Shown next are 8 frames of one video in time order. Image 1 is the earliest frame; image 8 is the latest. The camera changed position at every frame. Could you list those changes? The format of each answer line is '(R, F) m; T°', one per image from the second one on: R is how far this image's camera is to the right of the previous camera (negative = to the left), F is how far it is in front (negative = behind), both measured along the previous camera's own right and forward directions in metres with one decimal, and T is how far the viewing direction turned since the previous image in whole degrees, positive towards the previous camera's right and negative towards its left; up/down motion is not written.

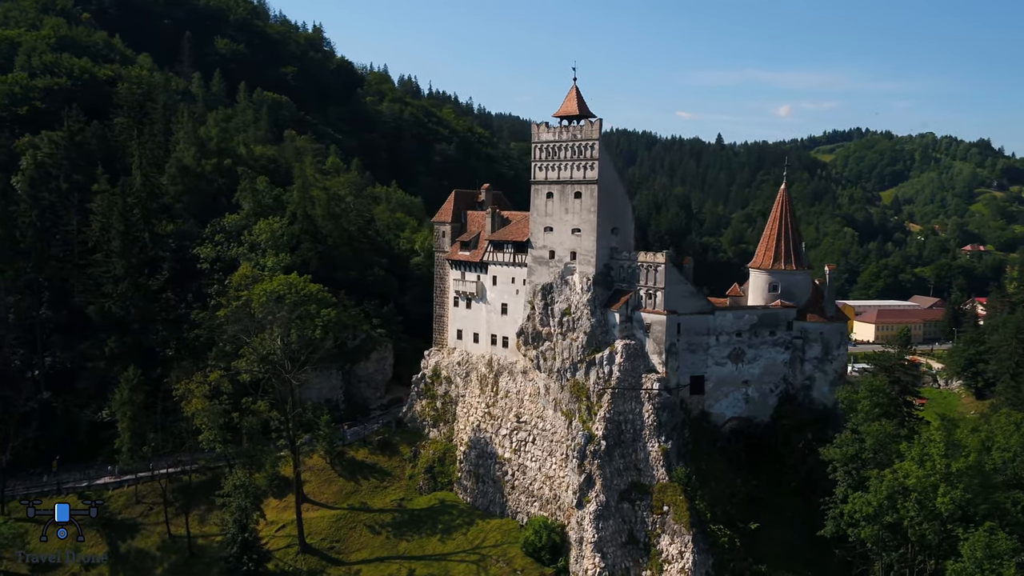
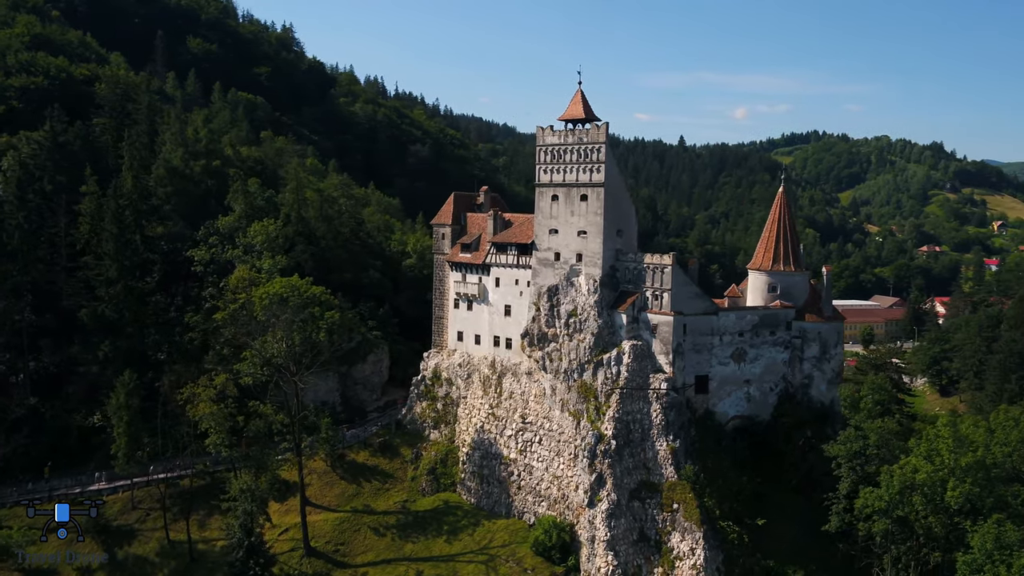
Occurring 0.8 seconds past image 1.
(-2.3, -0.3) m; +2°
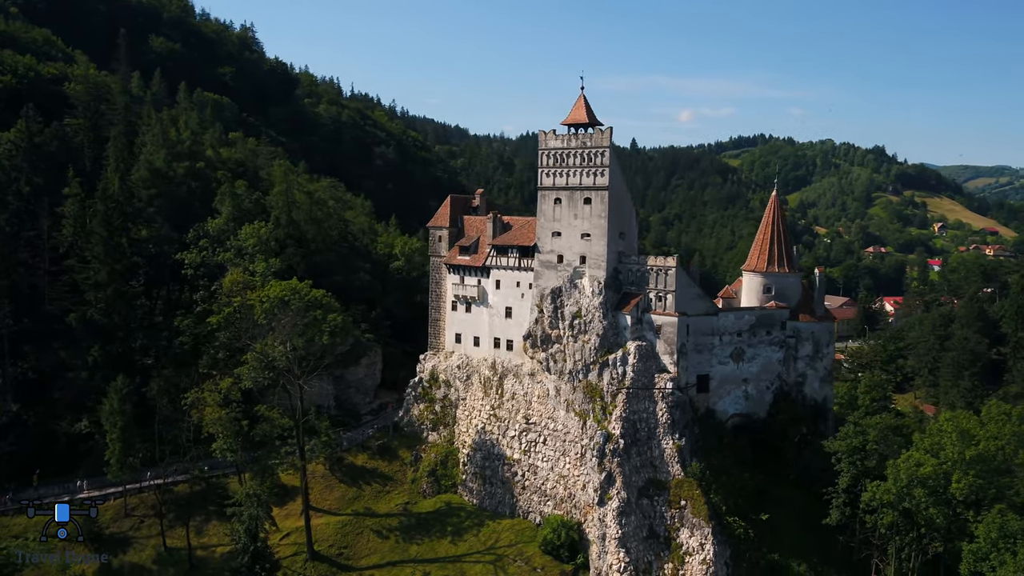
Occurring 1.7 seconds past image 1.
(-2.7, -0.4) m; +3°
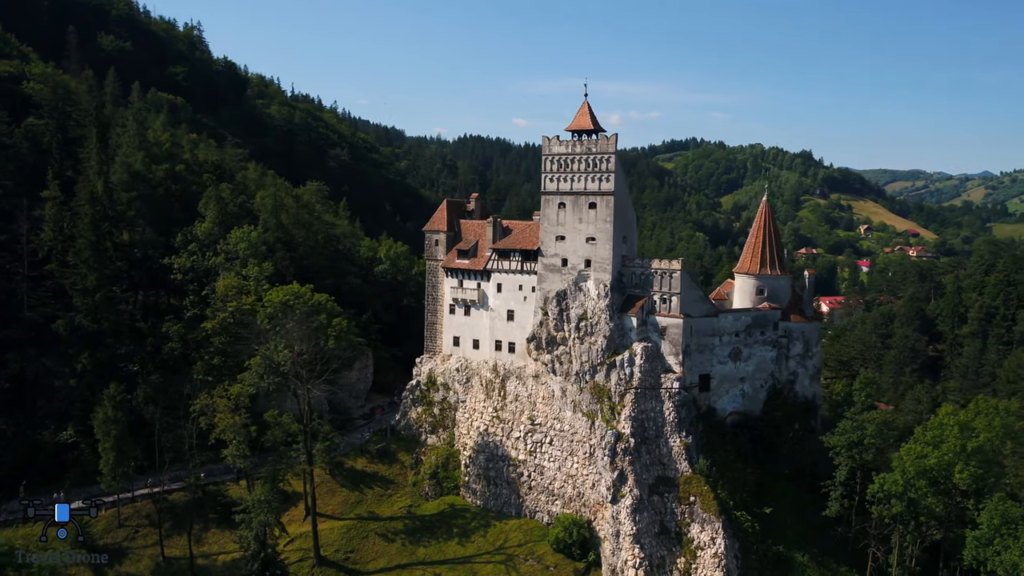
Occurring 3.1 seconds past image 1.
(-3.7, -0.5) m; +4°
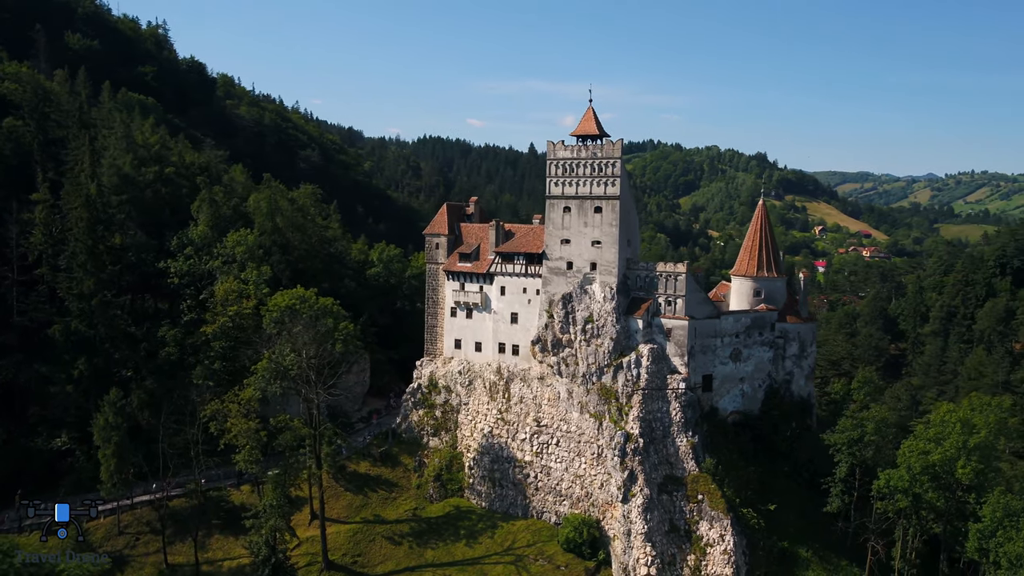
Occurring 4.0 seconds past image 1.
(-2.5, -0.4) m; +2°
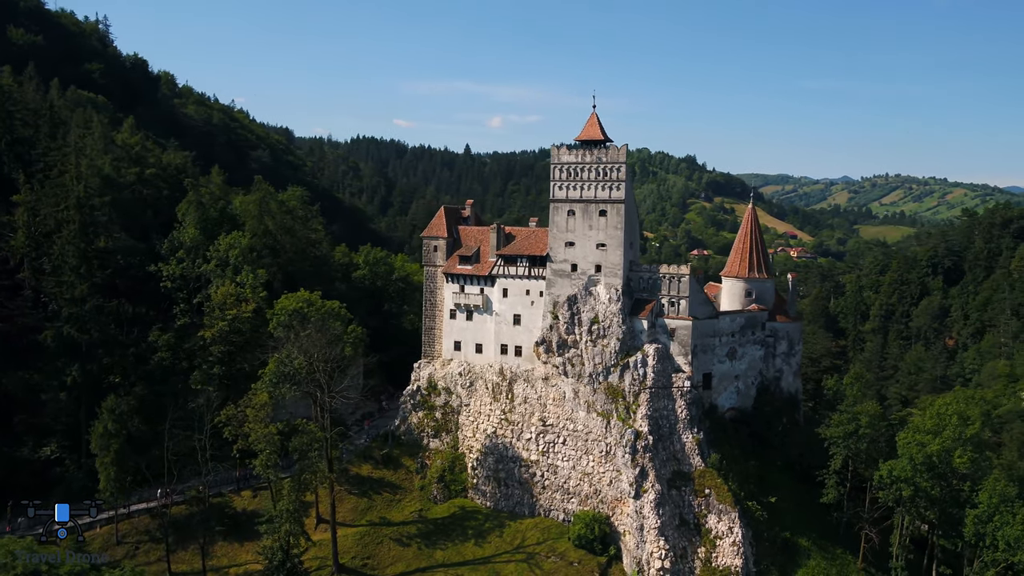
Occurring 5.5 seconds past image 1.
(-3.9, -0.7) m; +4°
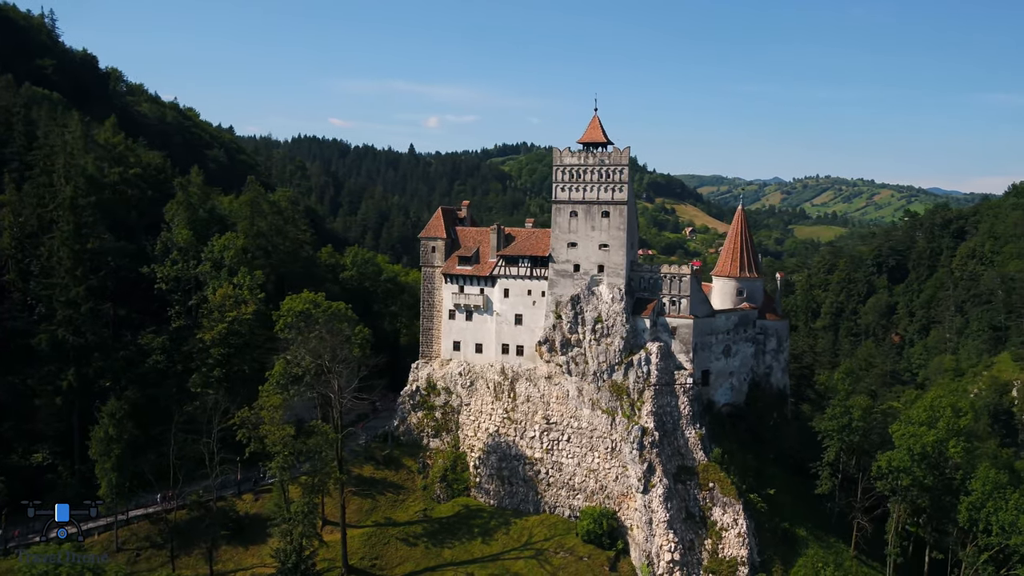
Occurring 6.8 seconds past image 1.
(-3.3, -0.6) m; +3°
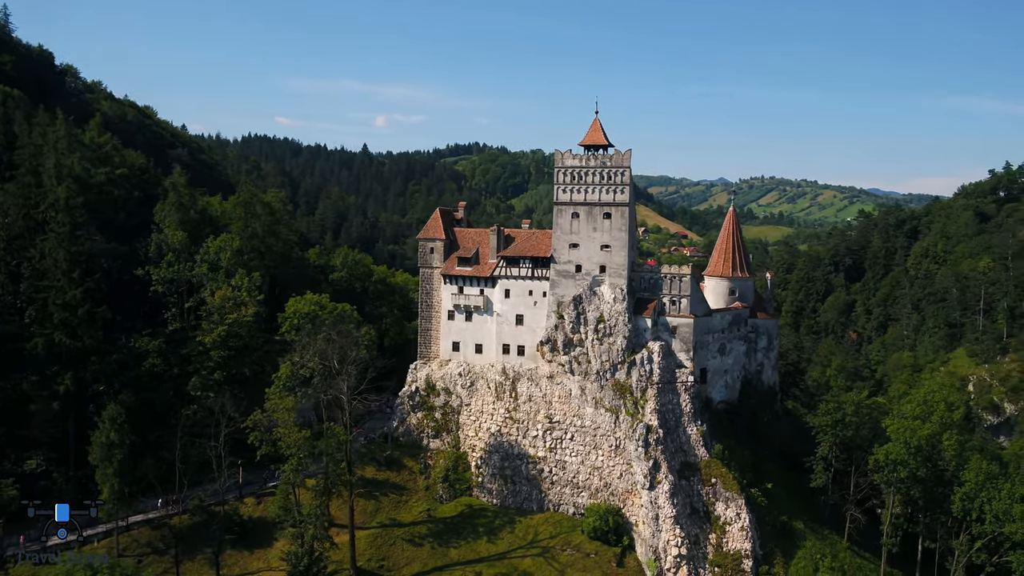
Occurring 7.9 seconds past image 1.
(-2.8, -0.5) m; +3°
